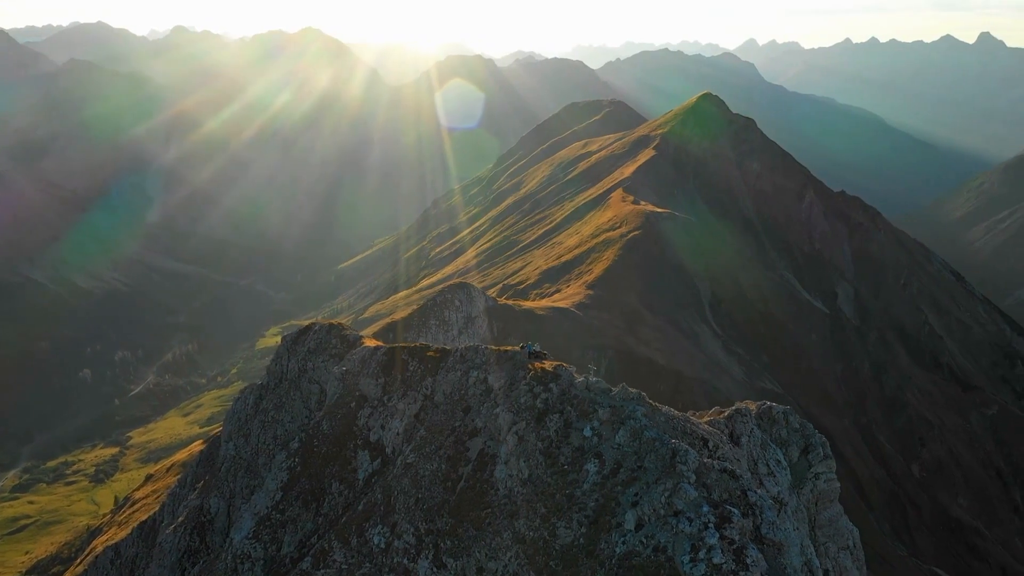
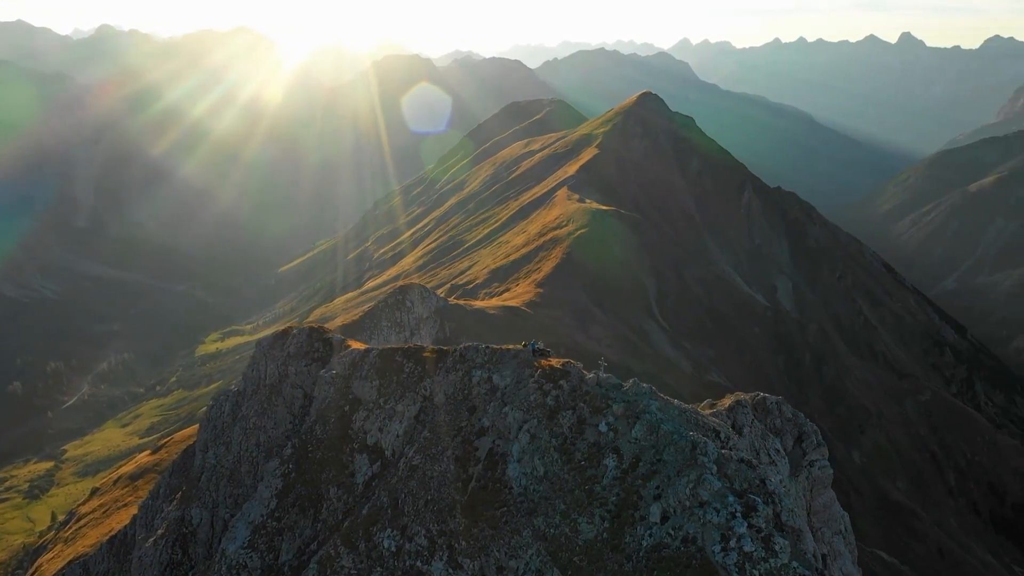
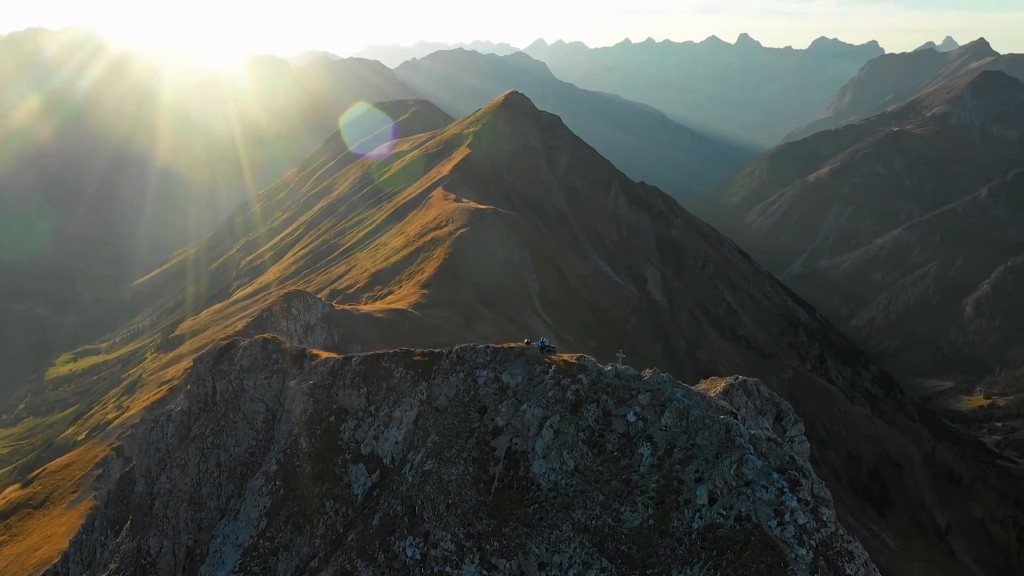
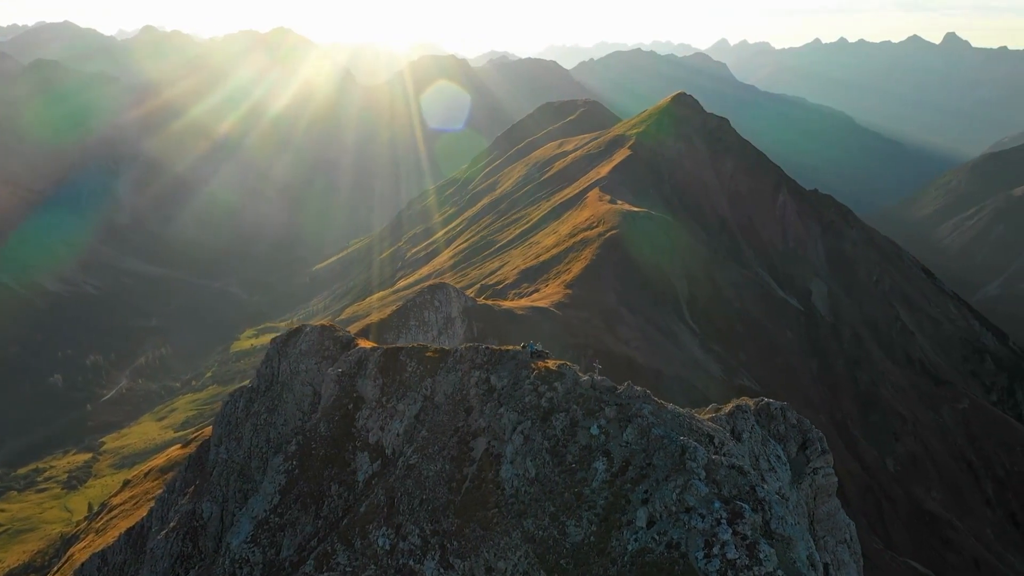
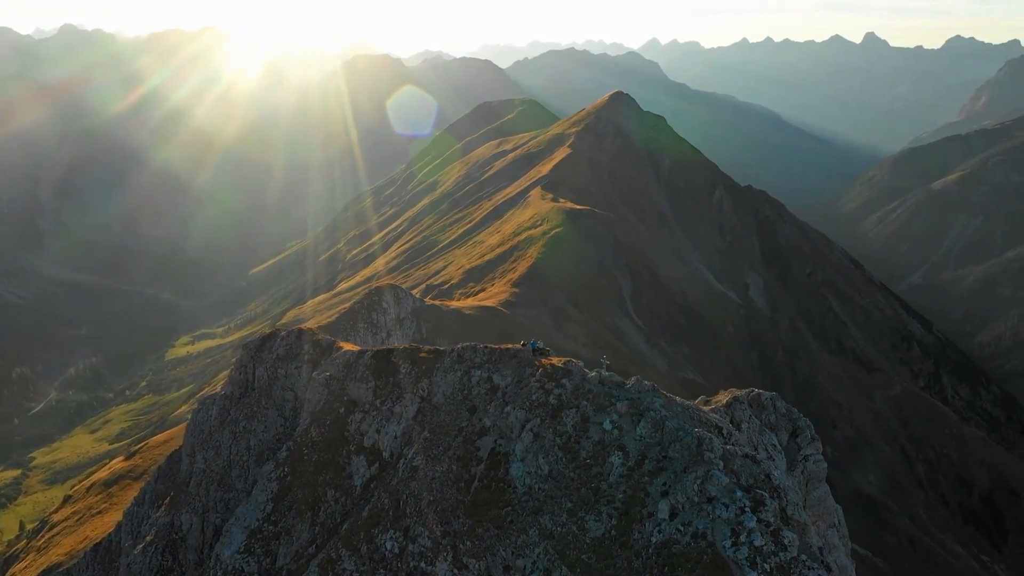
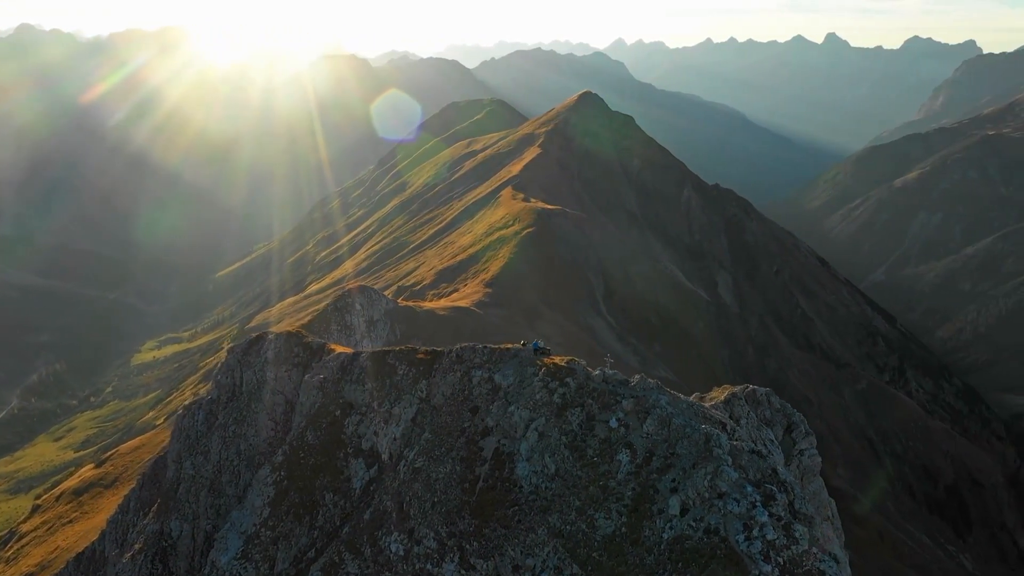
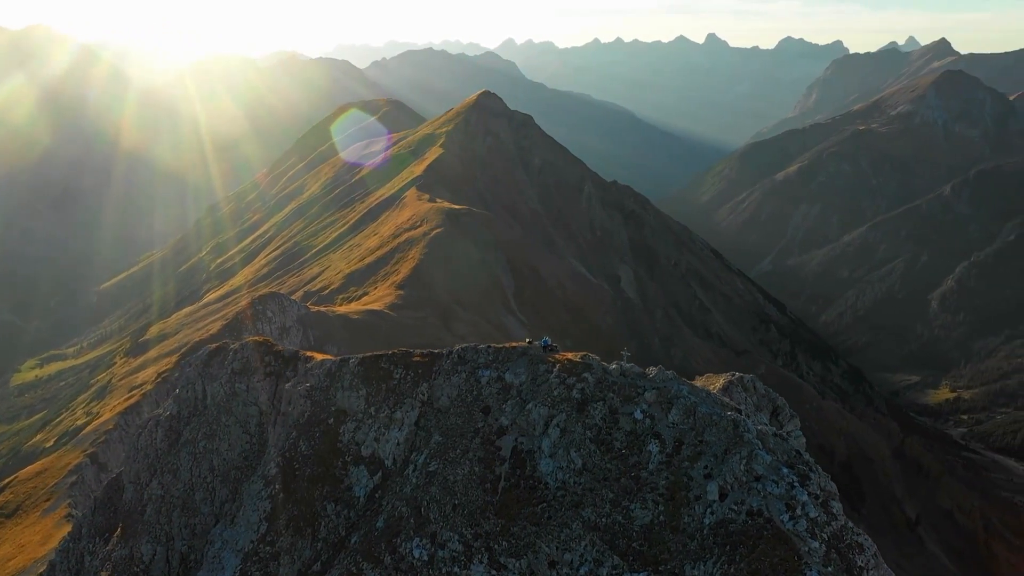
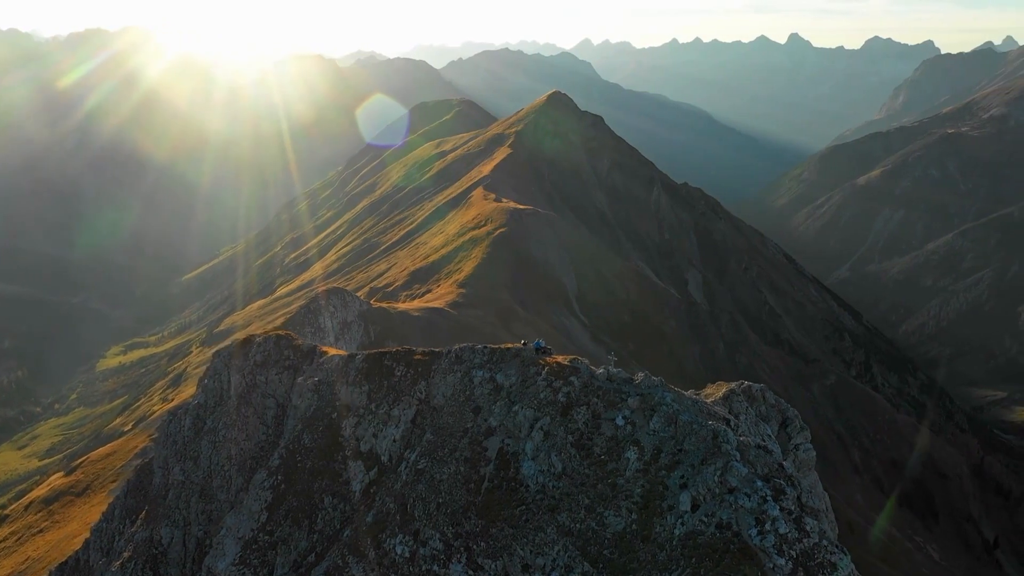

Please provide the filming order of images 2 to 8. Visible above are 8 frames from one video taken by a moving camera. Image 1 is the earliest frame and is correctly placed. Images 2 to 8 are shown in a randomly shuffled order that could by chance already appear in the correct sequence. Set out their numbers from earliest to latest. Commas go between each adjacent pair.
4, 2, 5, 6, 8, 3, 7
